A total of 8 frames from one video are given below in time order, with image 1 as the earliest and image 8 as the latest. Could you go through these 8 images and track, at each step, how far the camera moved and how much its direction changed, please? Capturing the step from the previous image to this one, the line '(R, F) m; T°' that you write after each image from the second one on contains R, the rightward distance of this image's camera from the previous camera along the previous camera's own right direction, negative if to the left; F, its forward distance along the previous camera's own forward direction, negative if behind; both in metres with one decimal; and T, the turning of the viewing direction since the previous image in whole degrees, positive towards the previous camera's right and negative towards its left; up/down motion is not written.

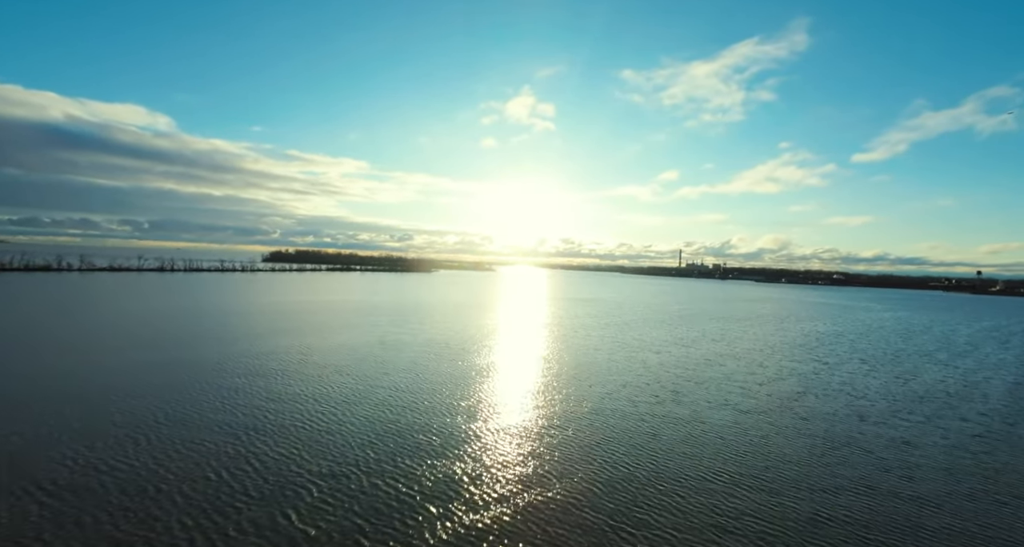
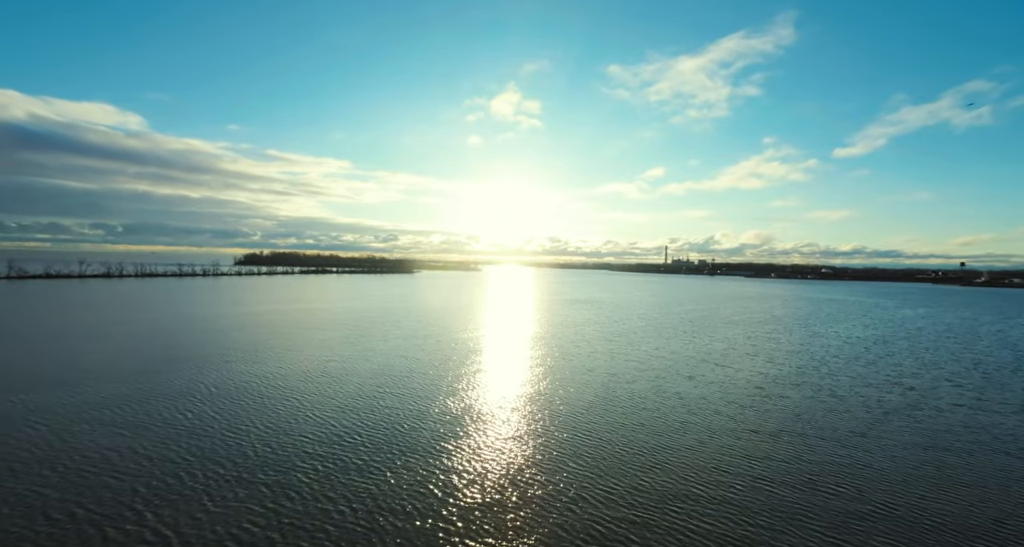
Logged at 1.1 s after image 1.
(0.0, +6.3) m; +2°
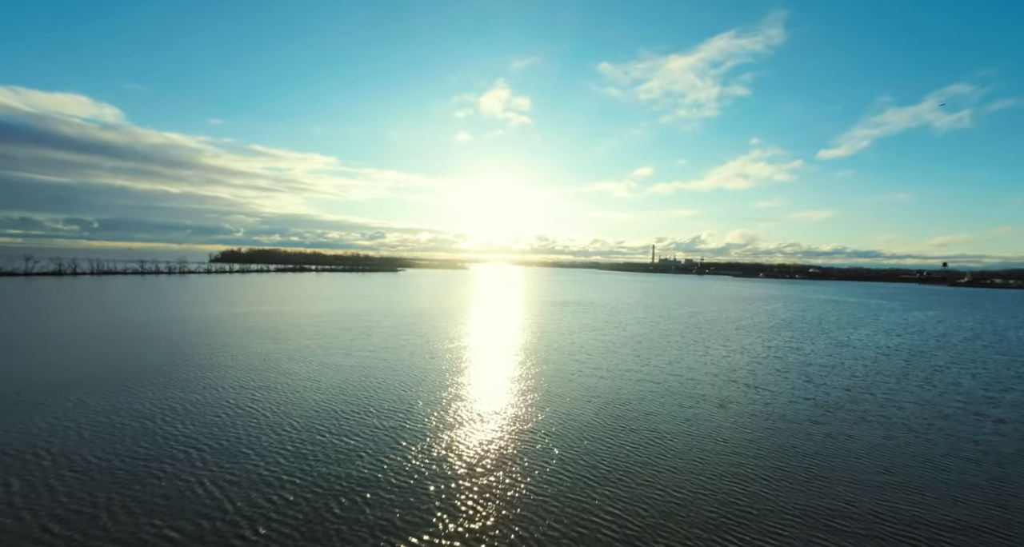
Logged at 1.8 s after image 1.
(0.0, +4.3) m; +1°
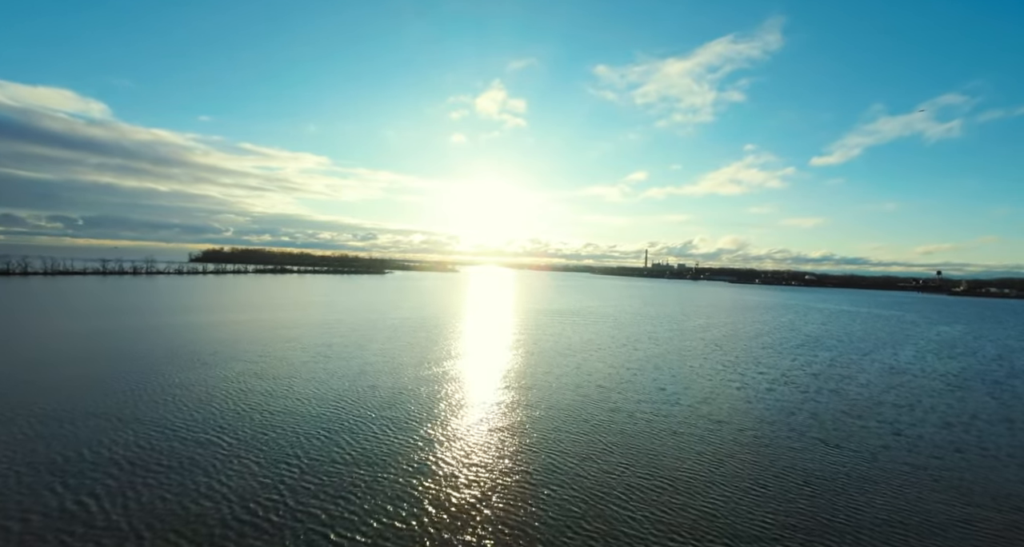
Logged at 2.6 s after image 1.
(0.0, +5.1) m; +1°
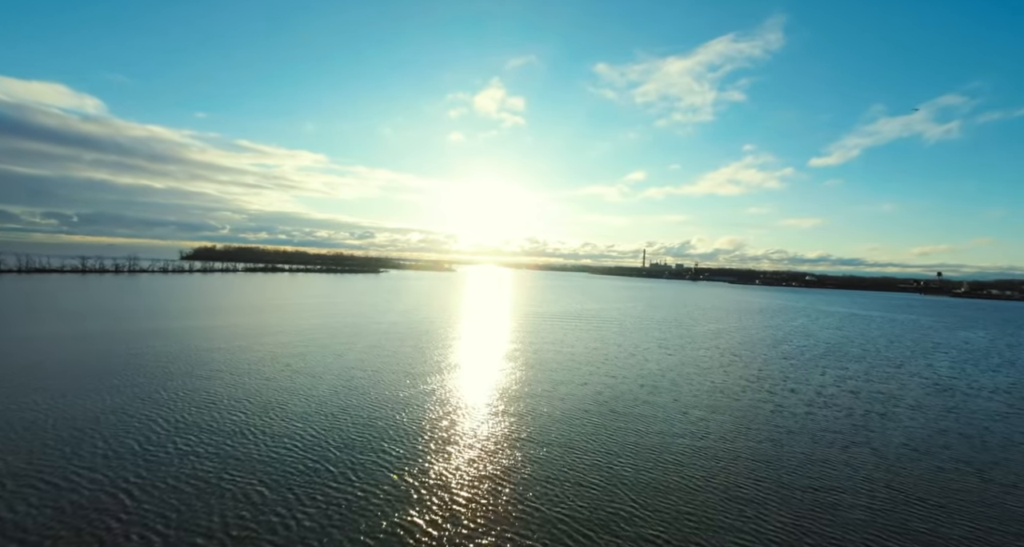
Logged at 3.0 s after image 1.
(0.0, +2.9) m; 0°
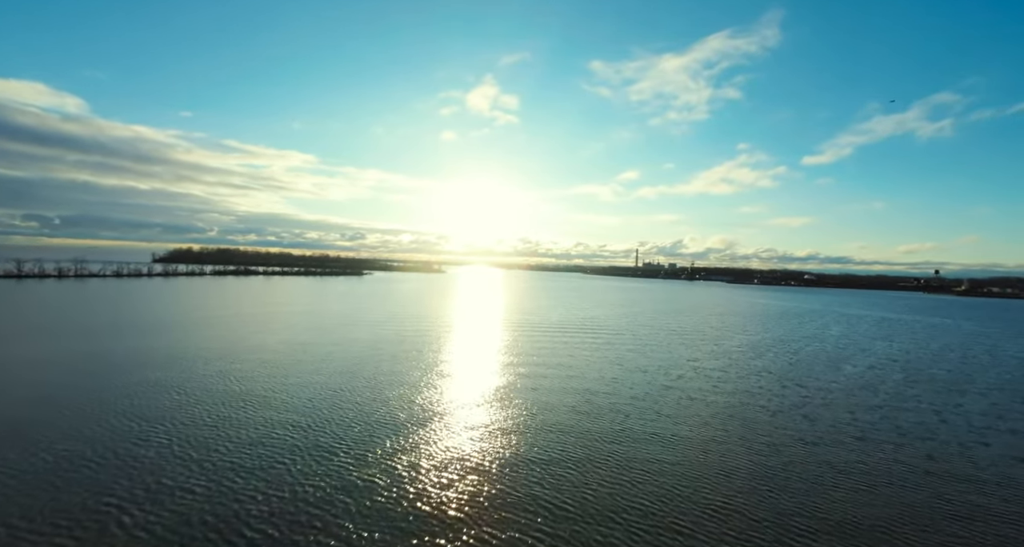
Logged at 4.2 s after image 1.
(+0.1, +7.4) m; +1°
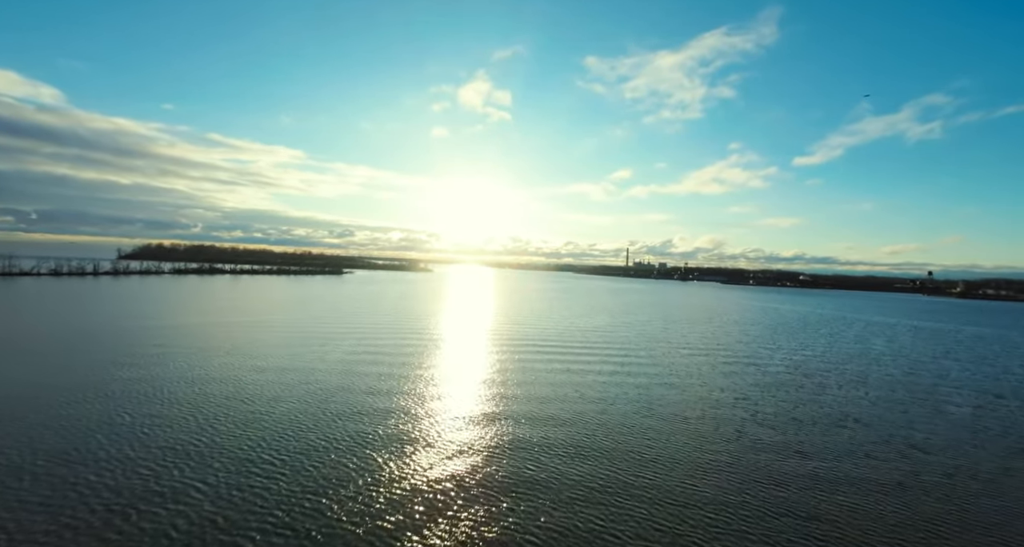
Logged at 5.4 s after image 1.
(+0.2, +7.6) m; +1°
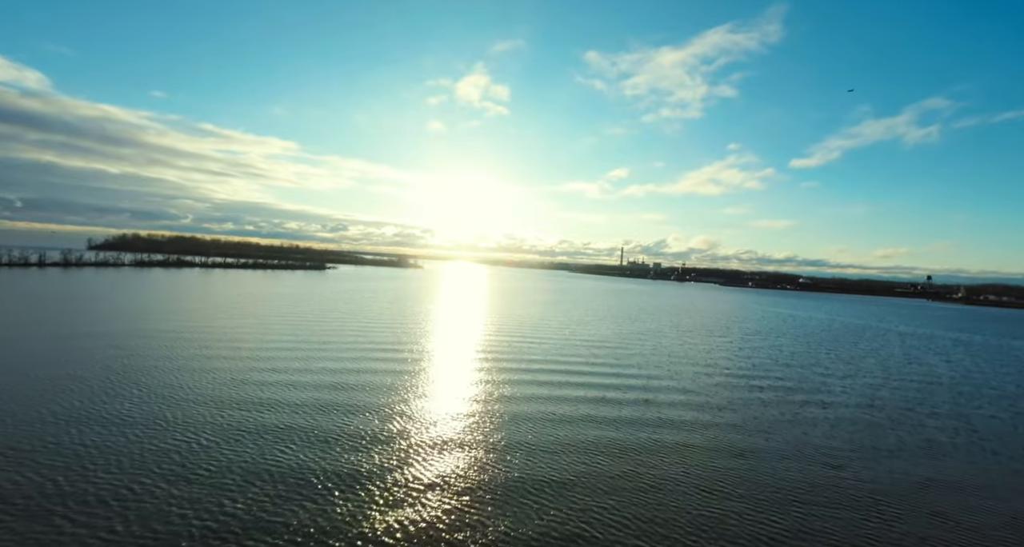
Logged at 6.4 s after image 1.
(+0.2, +7.0) m; +1°
